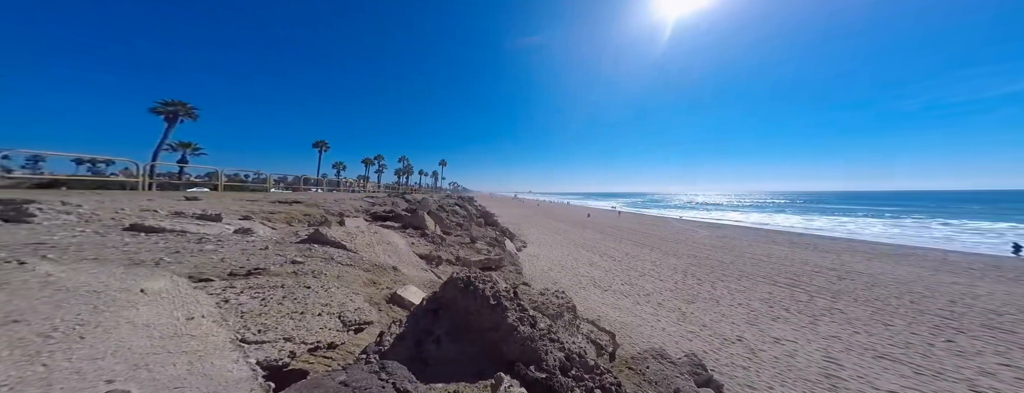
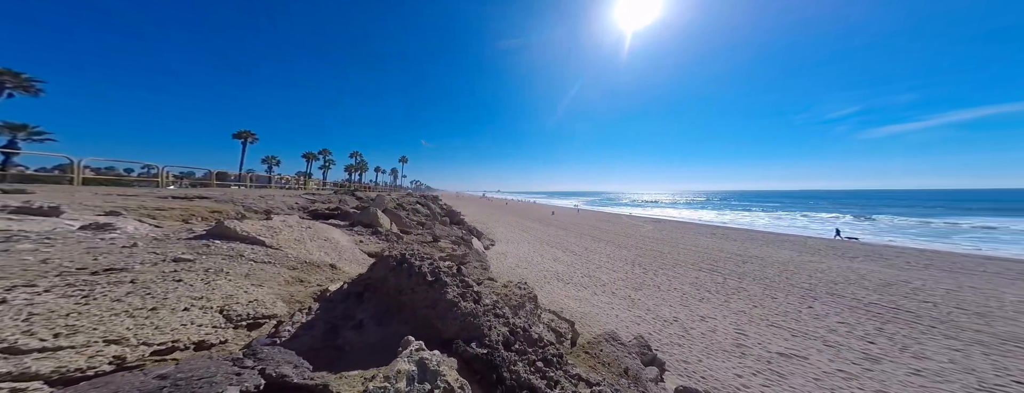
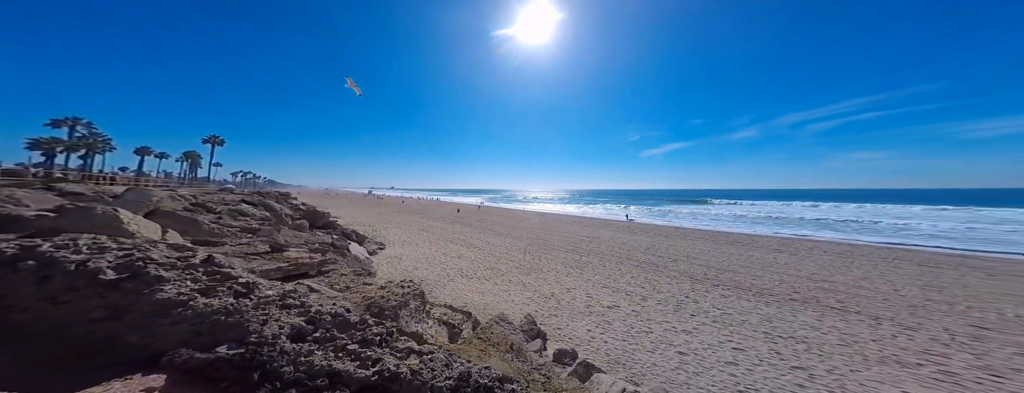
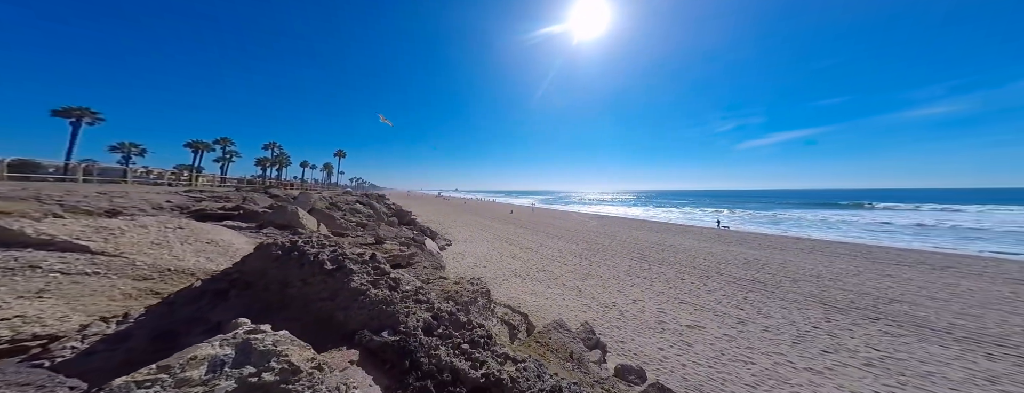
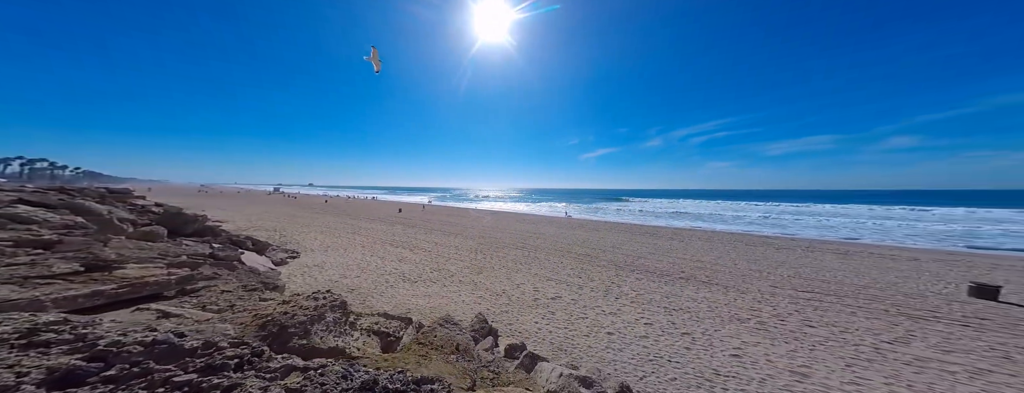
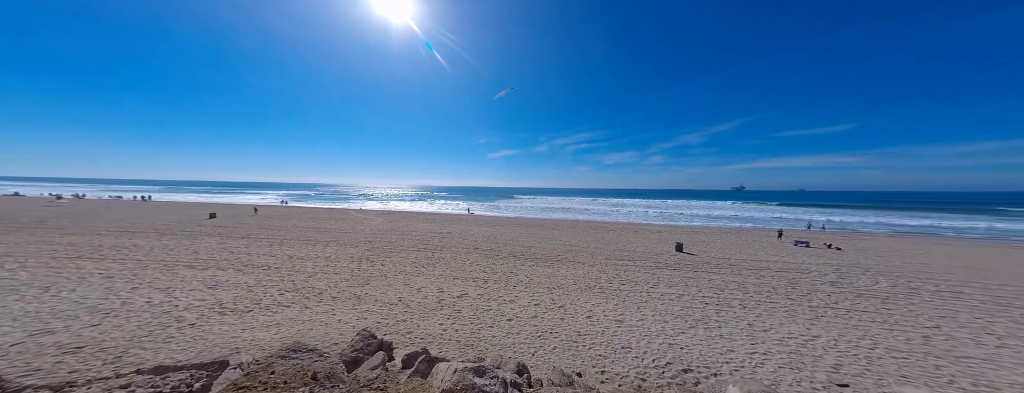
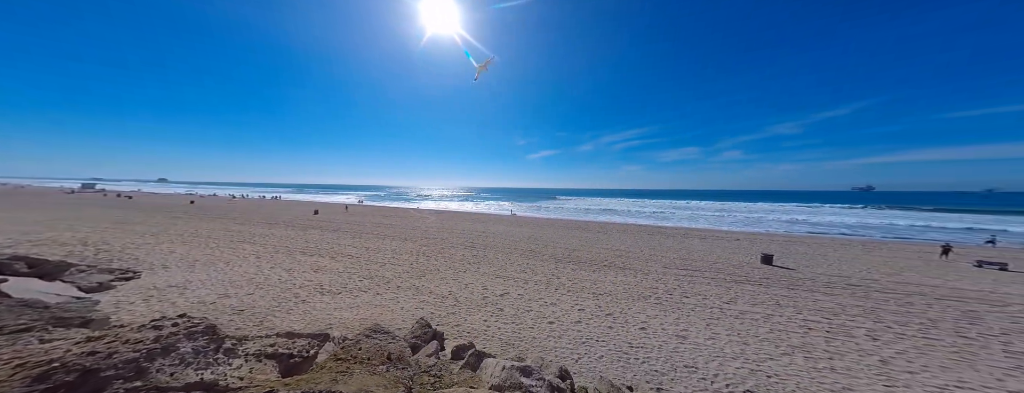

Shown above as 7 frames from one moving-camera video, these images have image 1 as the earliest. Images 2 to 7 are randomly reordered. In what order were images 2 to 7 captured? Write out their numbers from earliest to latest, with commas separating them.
2, 4, 3, 5, 7, 6
